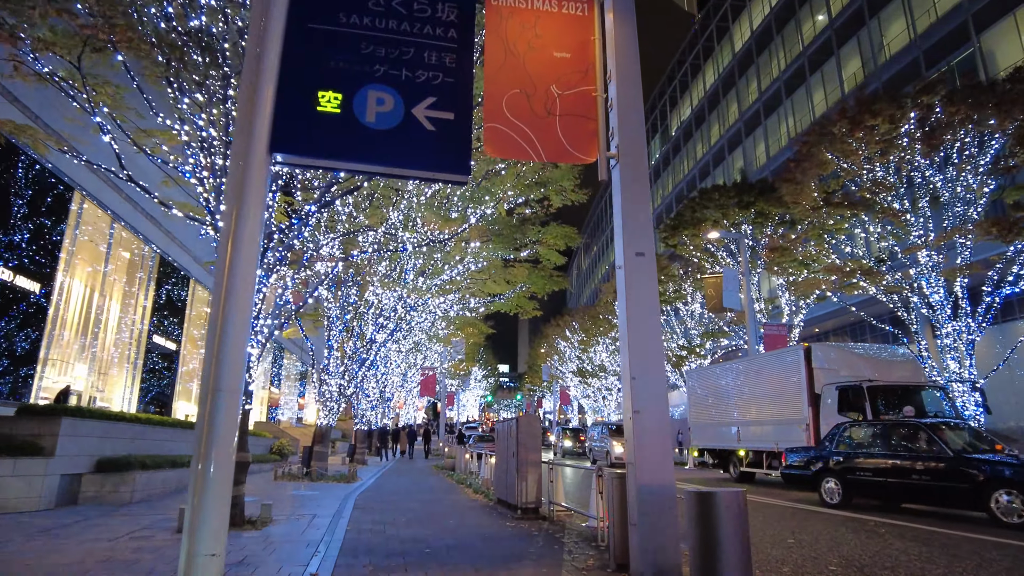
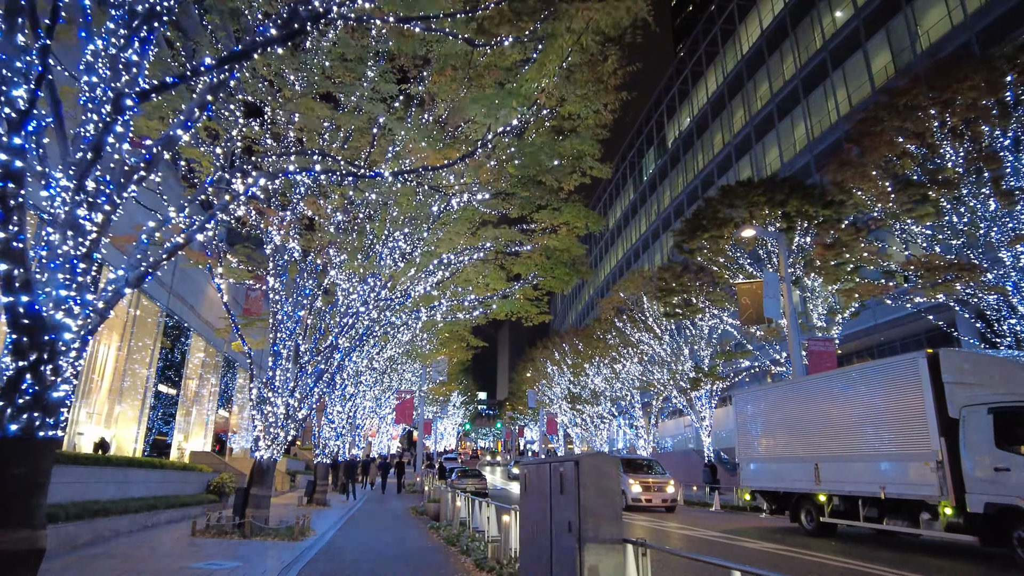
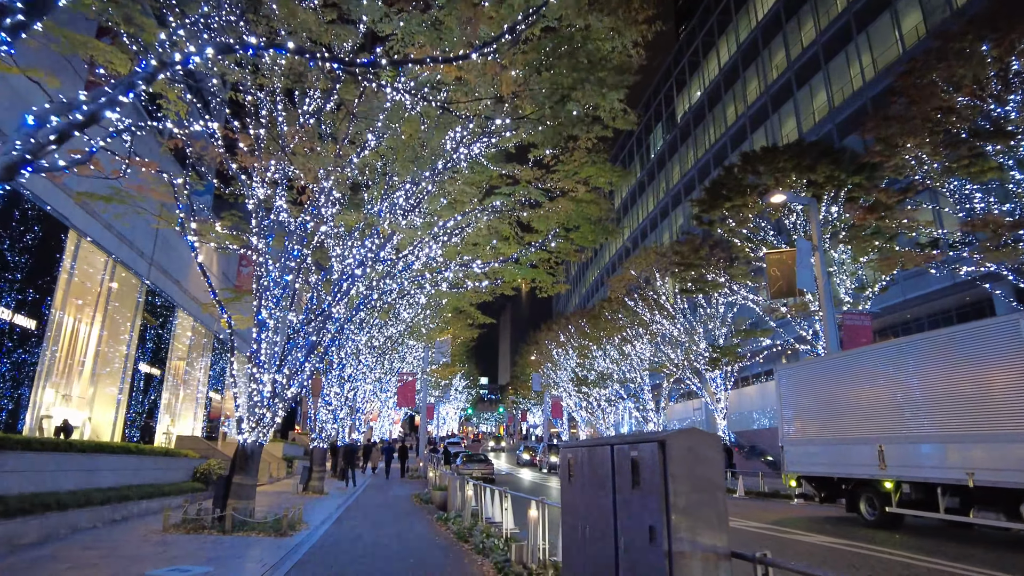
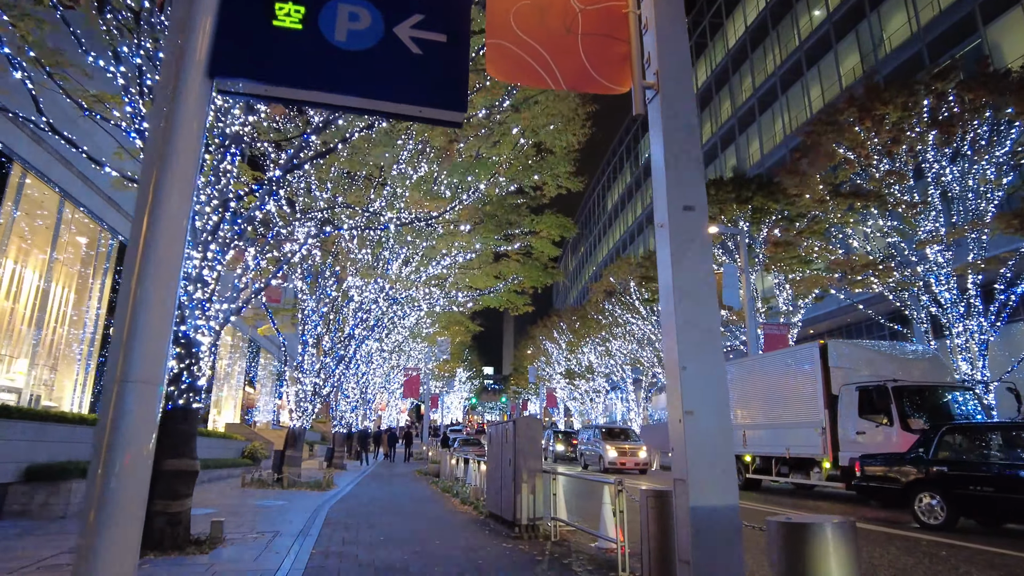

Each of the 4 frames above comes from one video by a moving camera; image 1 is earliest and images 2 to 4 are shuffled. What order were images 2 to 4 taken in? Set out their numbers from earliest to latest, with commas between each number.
4, 2, 3
